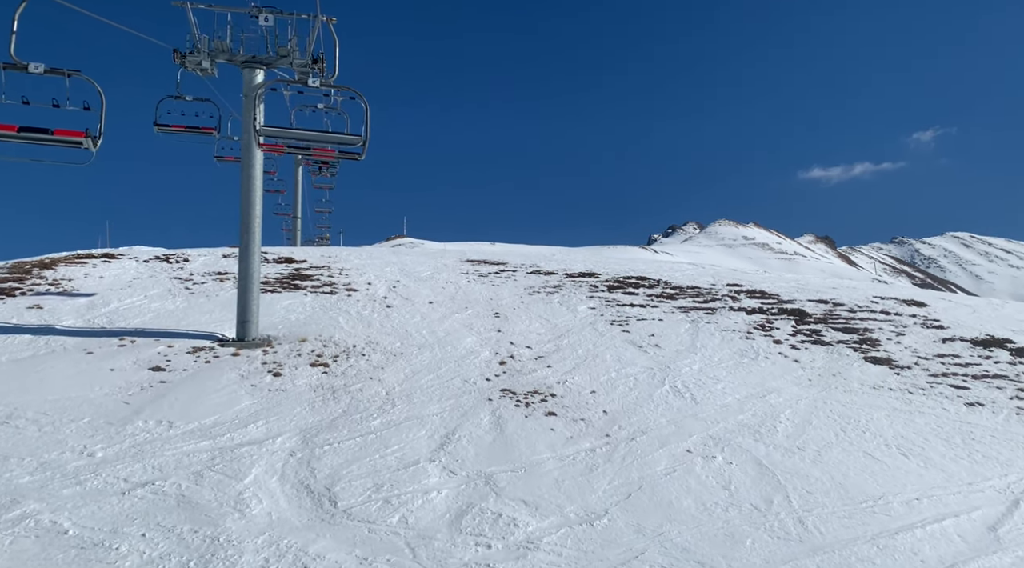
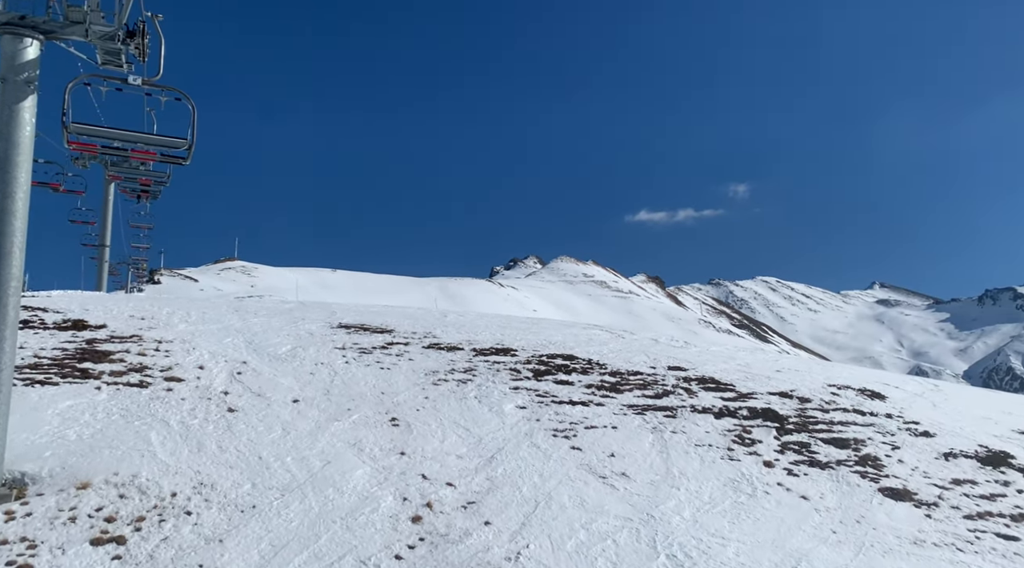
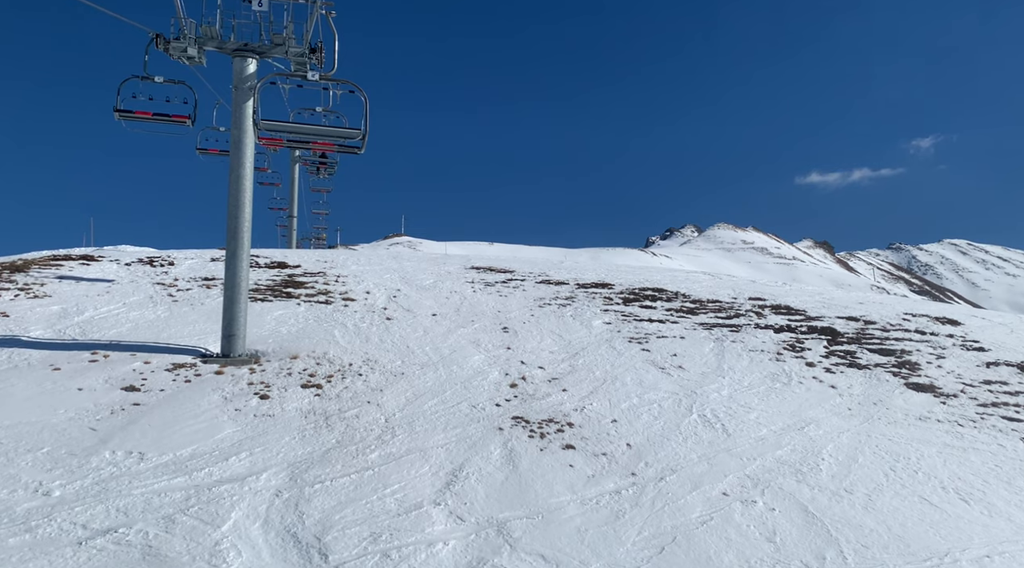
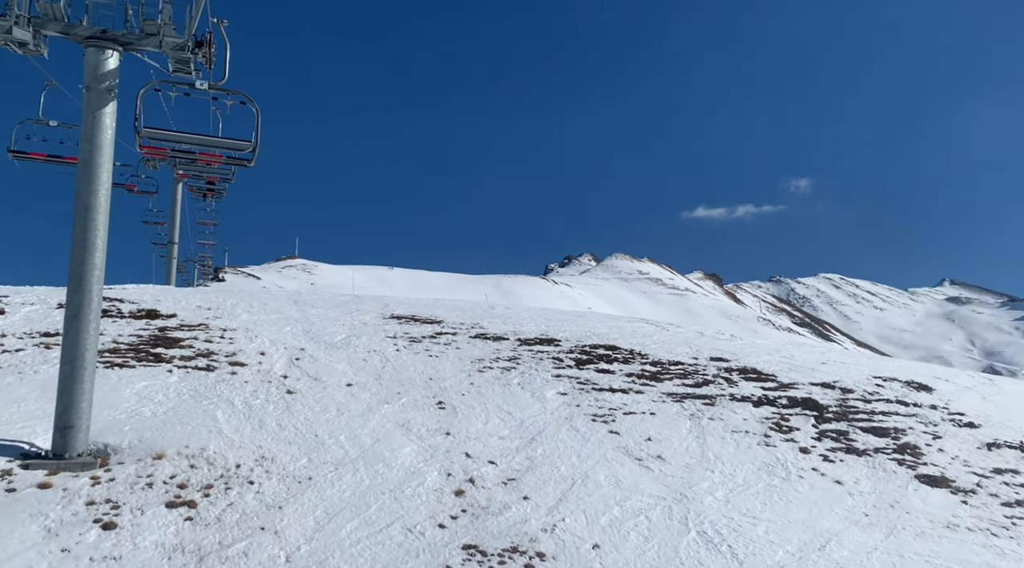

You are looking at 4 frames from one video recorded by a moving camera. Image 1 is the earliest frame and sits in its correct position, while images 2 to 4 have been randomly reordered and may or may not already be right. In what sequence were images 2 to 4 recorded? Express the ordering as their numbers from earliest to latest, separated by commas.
3, 4, 2
